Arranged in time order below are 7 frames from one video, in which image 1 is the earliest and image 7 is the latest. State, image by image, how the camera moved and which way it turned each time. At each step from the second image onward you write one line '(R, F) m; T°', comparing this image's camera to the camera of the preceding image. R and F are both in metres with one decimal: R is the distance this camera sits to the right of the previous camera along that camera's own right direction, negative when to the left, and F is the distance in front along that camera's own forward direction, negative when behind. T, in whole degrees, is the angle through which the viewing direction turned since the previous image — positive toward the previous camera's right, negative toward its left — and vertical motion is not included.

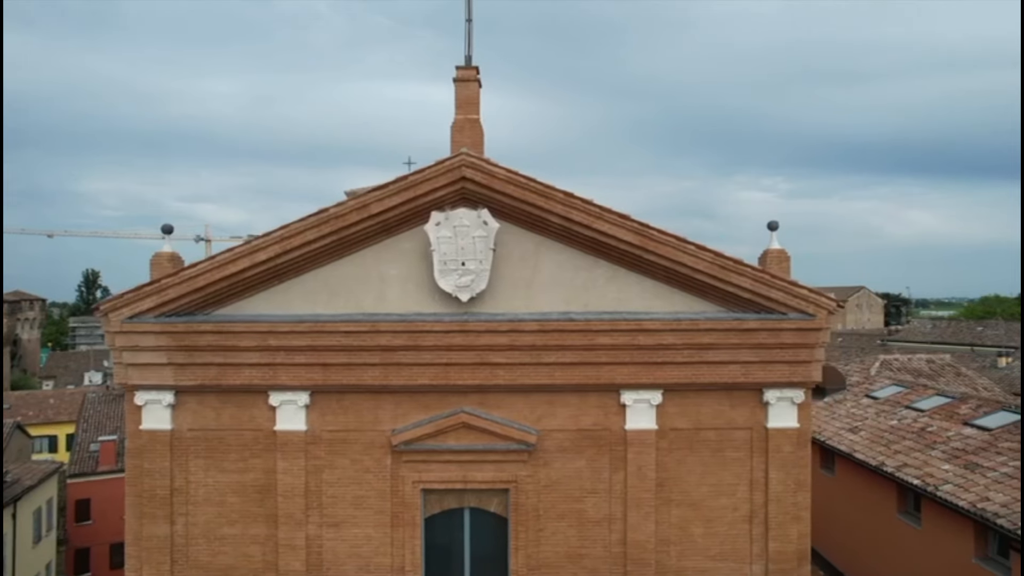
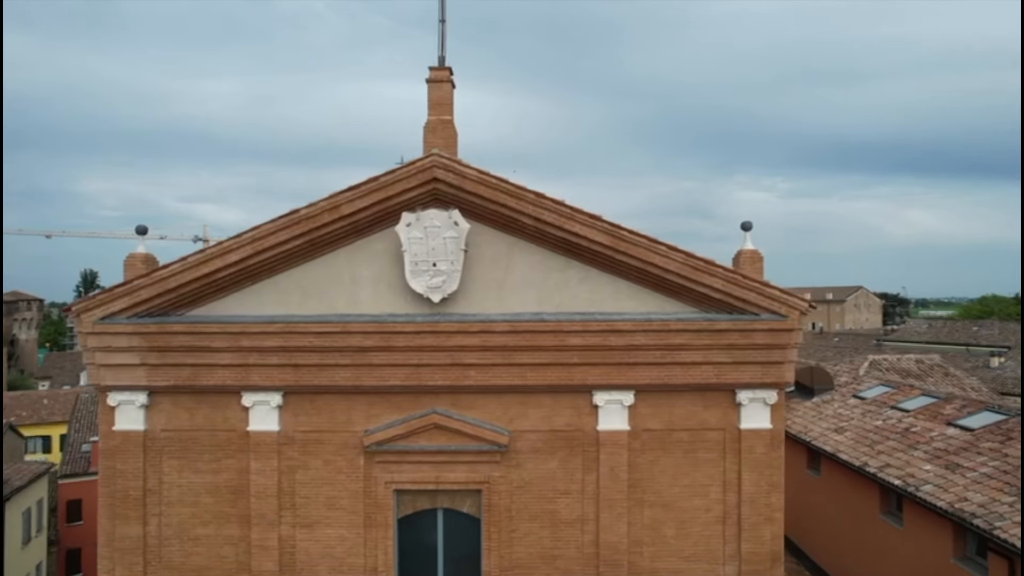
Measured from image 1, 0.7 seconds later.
(+0.4, 0.0) m; 0°
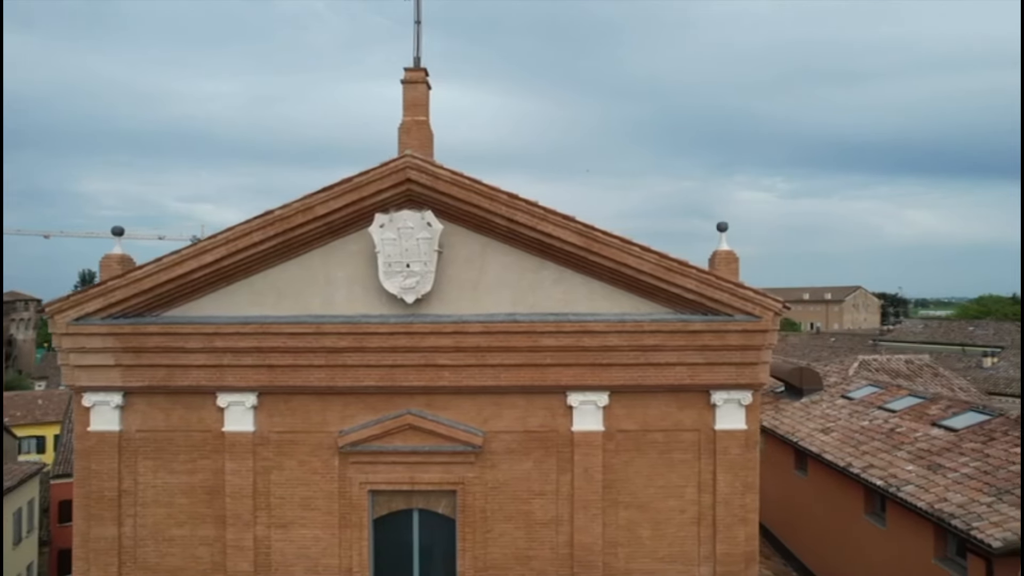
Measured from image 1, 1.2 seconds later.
(+0.3, 0.0) m; 0°
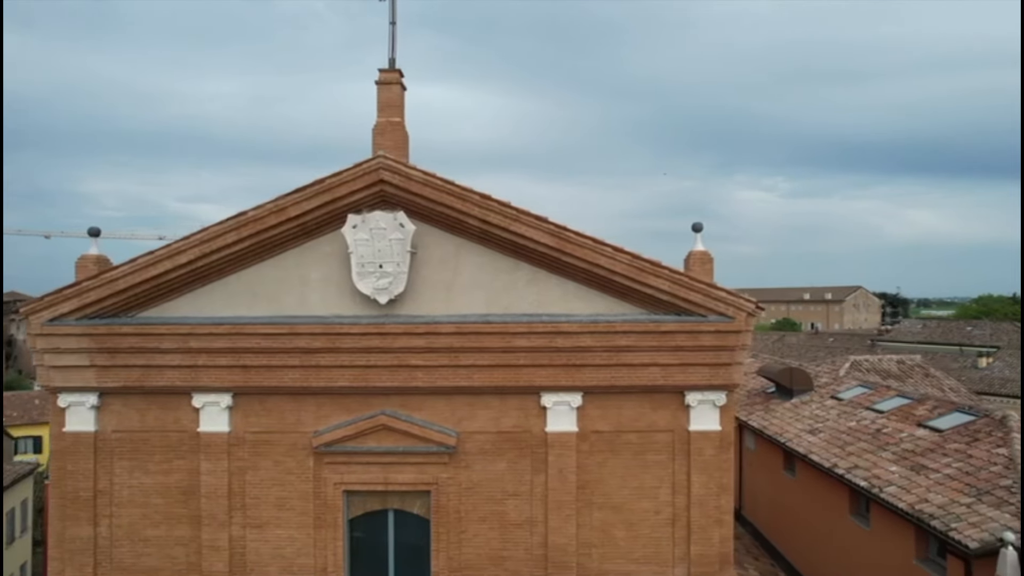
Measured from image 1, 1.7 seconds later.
(+0.4, 0.0) m; 0°
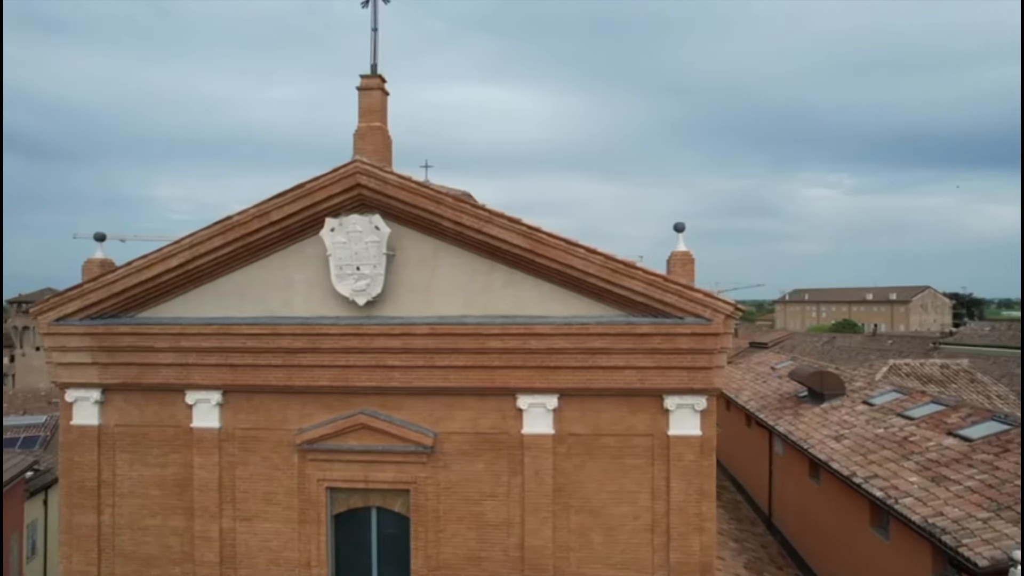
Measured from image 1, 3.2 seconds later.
(+1.1, 0.0) m; -5°
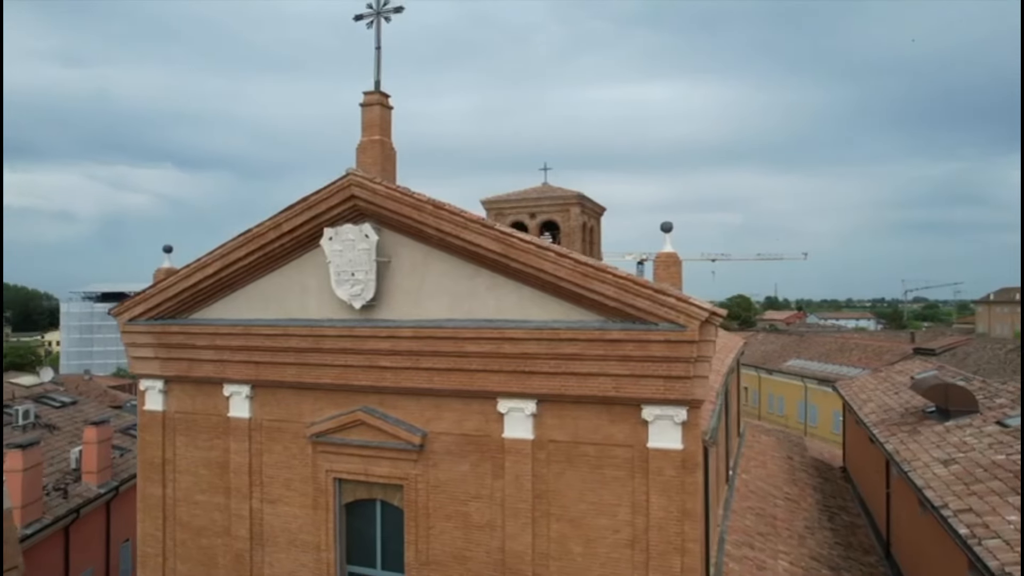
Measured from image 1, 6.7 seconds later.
(+2.5, +0.3) m; -16°
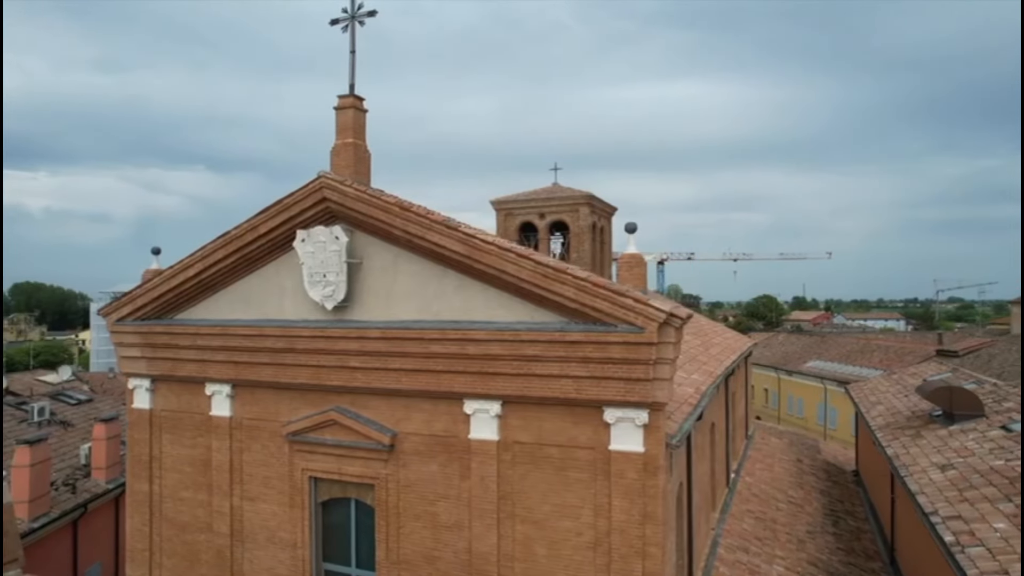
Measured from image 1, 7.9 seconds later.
(+0.8, 0.0) m; -3°
